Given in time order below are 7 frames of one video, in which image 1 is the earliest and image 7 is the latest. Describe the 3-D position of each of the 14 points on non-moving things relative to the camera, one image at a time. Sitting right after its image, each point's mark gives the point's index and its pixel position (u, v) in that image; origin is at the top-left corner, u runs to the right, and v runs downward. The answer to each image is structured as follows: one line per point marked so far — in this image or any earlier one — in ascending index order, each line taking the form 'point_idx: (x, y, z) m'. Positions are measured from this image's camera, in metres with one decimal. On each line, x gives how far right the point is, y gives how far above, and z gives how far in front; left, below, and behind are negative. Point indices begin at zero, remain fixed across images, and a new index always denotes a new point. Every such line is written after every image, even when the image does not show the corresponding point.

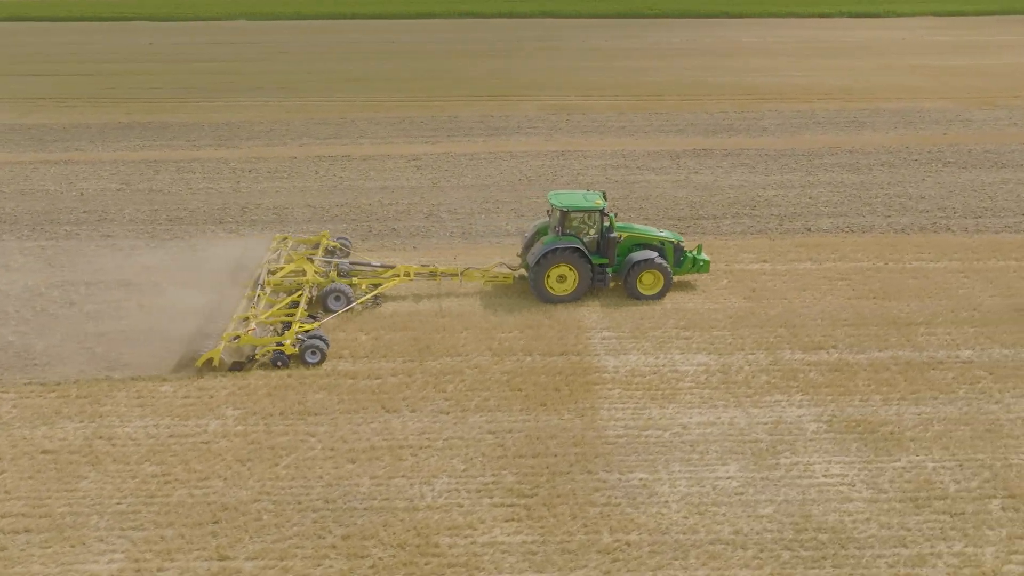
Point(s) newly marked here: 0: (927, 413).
0: (+5.0, -1.5, +9.3) m
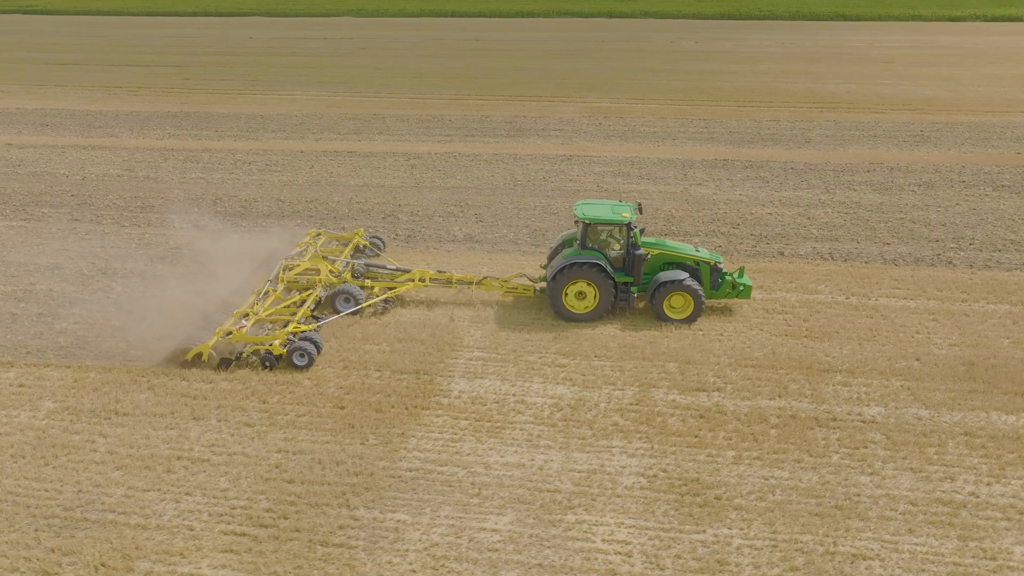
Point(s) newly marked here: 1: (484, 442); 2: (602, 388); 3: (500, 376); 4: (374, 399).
0: (+2.8, -2.0, +7.9) m
1: (-0.3, -1.7, +8.5) m
2: (+1.1, -1.3, +9.6) m
3: (-0.2, -1.1, +9.9) m
4: (-1.7, -1.4, +9.3) m
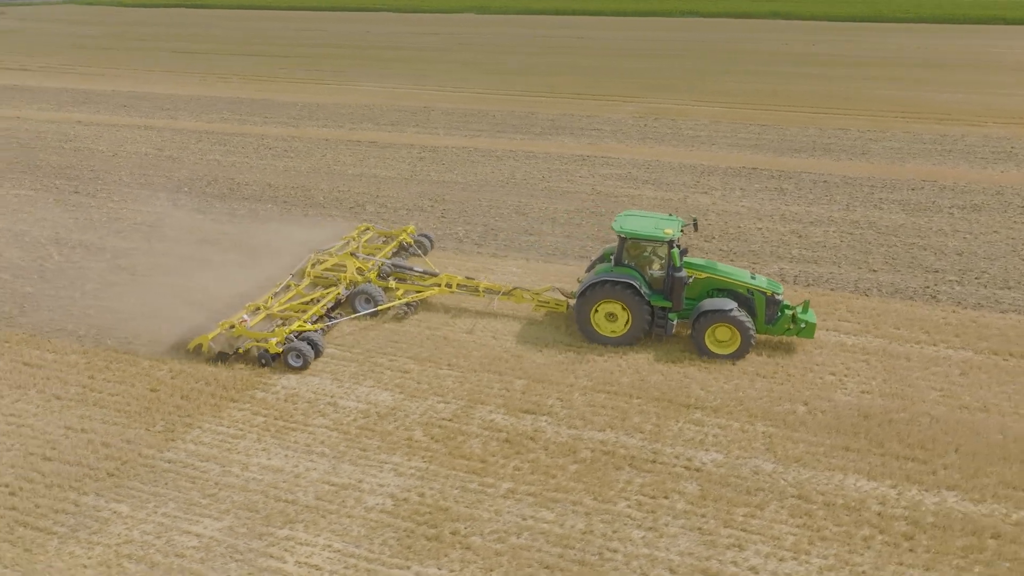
0: (+0.2, -2.1, +7.0) m
1: (-2.7, -1.6, +8.1) m
2: (-1.0, -1.3, +9.0) m
3: (-2.3, -1.1, +9.5) m
4: (-3.8, -1.2, +9.1) m
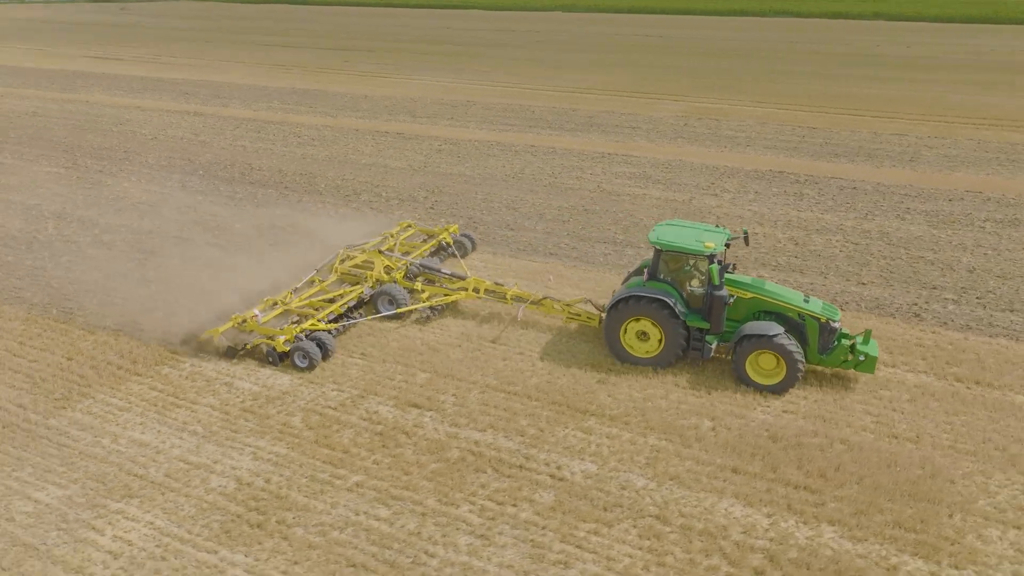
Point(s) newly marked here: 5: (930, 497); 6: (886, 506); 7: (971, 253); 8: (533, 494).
0: (-1.2, -2.0, +6.7) m
1: (-4.0, -1.4, +8.2) m
2: (-2.2, -1.1, +8.8) m
3: (-3.4, -0.8, +9.5) m
4: (-5.0, -0.9, +9.3) m
5: (+3.8, -1.9, +7.0) m
6: (+3.3, -2.0, +6.8) m
7: (+8.0, +0.6, +13.4) m
8: (+0.2, -1.9, +7.1) m
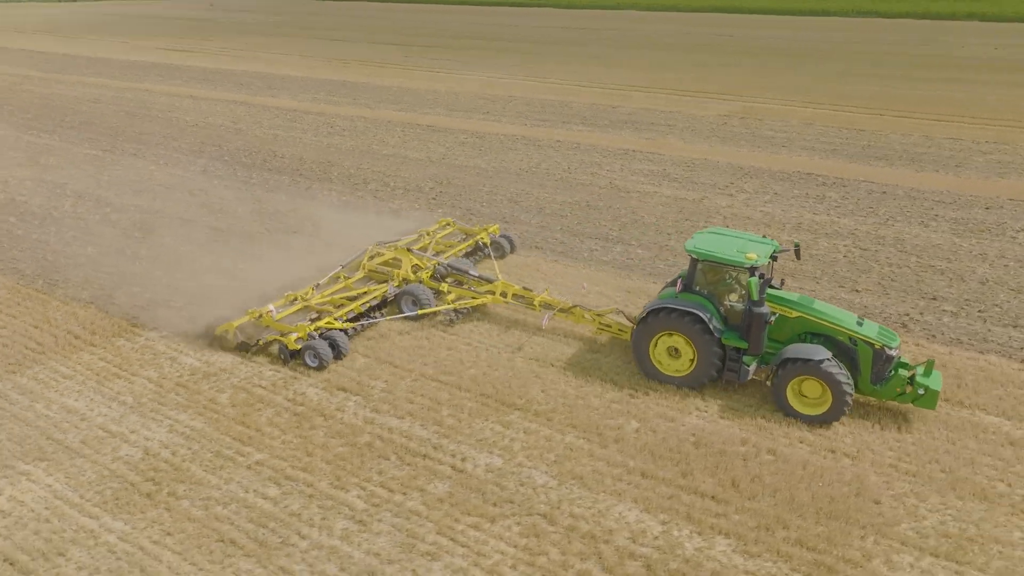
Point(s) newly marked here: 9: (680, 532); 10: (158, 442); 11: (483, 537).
0: (-2.2, -1.8, +6.7) m
1: (-4.7, -1.1, +8.5) m
2: (-2.9, -0.9, +8.9) m
3: (-4.0, -0.6, +9.7) m
4: (-5.6, -0.5, +9.7) m
5: (+2.8, -1.9, +6.5) m
6: (+2.3, -2.0, +6.4) m
7: (+7.8, +0.4, +12.5) m
8: (-0.8, -1.8, +6.9) m
9: (+1.4, -2.0, +6.3) m
10: (-3.4, -1.5, +7.4) m
11: (-0.2, -2.0, +6.3) m
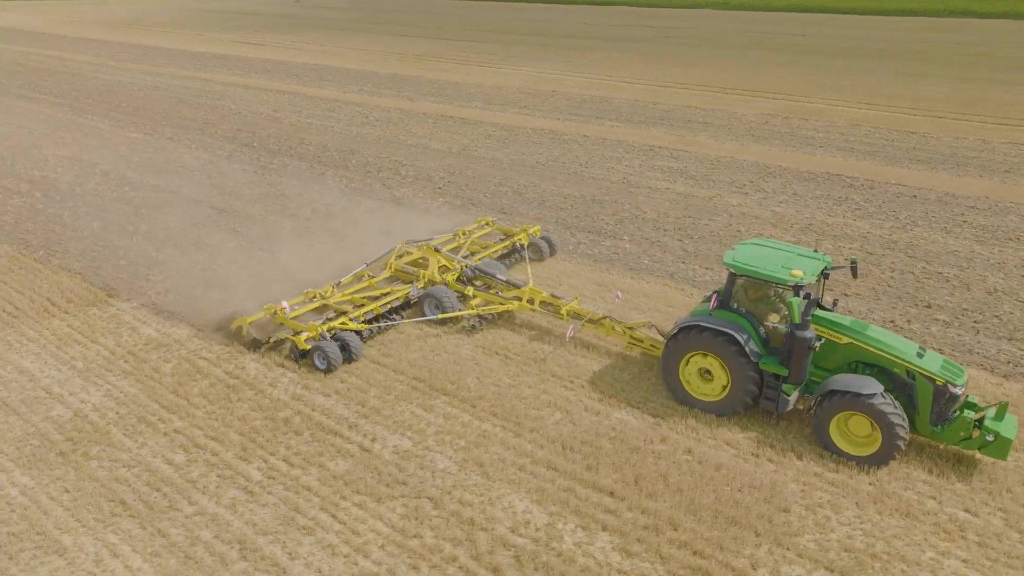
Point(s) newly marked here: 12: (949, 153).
0: (-3.1, -1.5, +6.9) m
1: (-5.4, -0.7, +8.9) m
2: (-3.6, -0.6, +9.1) m
3: (-4.6, -0.2, +10.0) m
4: (-6.1, -0.1, +10.2) m
5: (+1.9, -1.9, +6.1) m
6: (+1.4, -1.9, +6.1) m
7: (+7.5, +0.2, +11.6) m
8: (-1.6, -1.6, +6.9) m
9: (+0.4, -1.9, +6.1) m
10: (-4.2, -1.2, +7.7) m
11: (-1.2, -1.9, +6.2) m
12: (+11.1, +3.5, +19.3) m
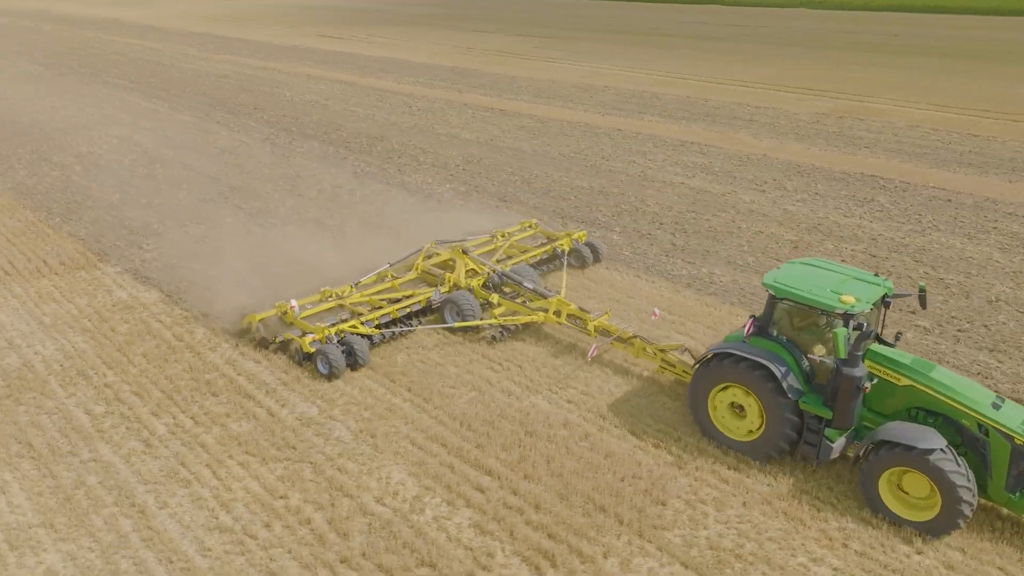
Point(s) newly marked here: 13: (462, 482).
0: (-4.0, -1.2, +7.3) m
1: (-6.1, -0.2, +9.5) m
2: (-4.2, -0.2, +9.6) m
3: (-5.1, +0.2, +10.5) m
4: (-6.6, +0.4, +10.9) m
5: (+0.8, -1.7, +5.9) m
6: (+0.3, -1.7, +6.0) m
7: (+7.1, +0.1, +10.7) m
8: (-2.6, -1.2, +7.1) m
9: (-0.6, -1.7, +6.1) m
10: (-5.0, -0.7, +8.2) m
11: (-2.2, -1.6, +6.4) m
12: (+11.7, +3.1, +18.0) m
13: (-0.4, -1.6, +6.3) m
